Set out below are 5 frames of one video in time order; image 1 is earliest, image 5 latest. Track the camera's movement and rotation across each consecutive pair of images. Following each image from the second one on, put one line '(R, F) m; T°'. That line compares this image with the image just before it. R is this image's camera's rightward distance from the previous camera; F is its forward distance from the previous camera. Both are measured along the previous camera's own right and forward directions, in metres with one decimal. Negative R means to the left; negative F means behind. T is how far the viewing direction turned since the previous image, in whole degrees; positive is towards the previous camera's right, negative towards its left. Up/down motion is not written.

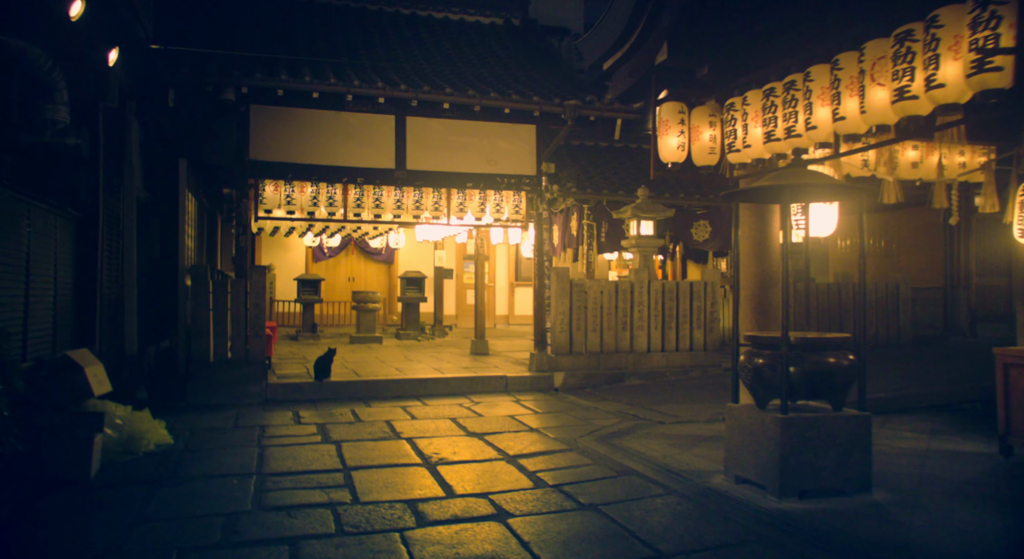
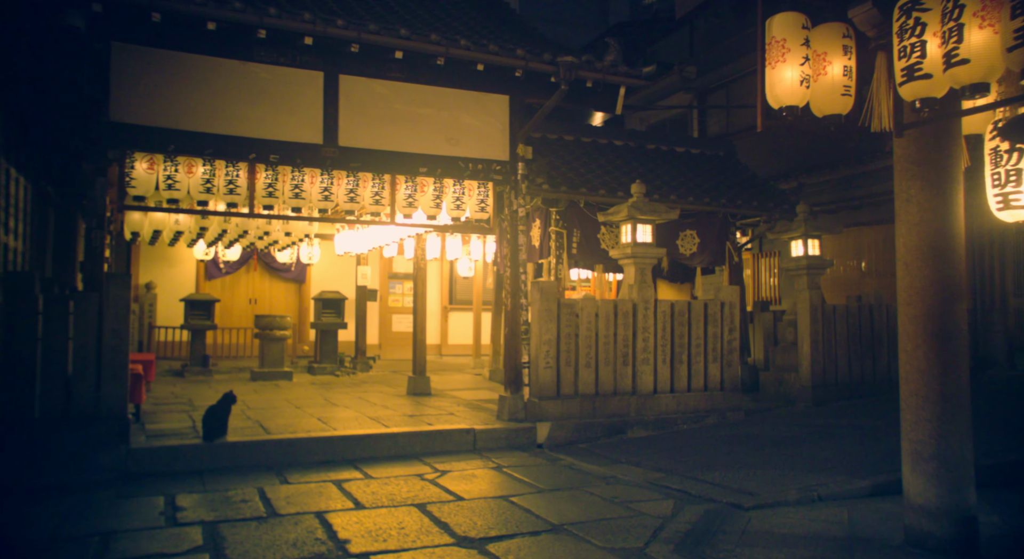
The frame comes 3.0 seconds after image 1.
(-0.8, +3.1) m; +7°
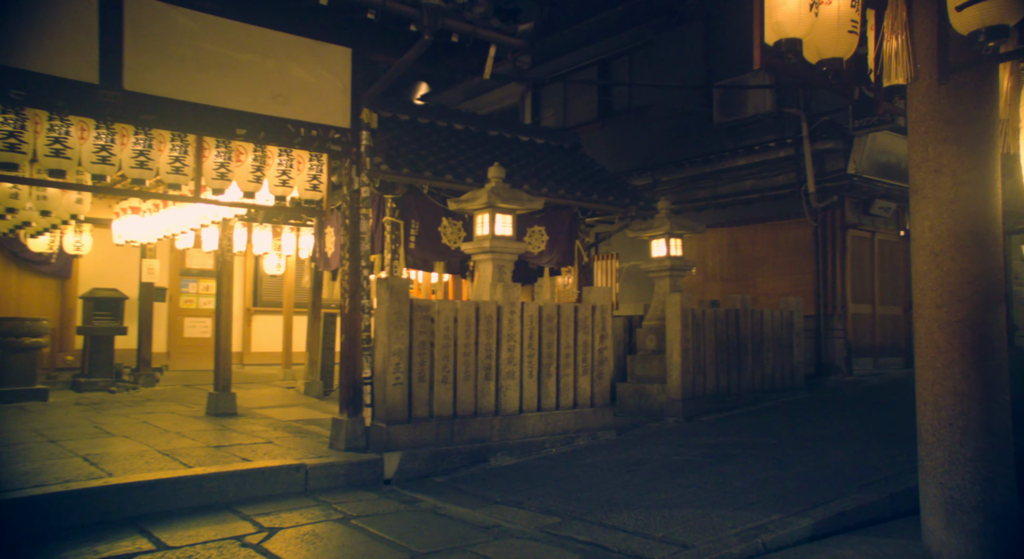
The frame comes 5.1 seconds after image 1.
(-0.4, +1.7) m; +15°
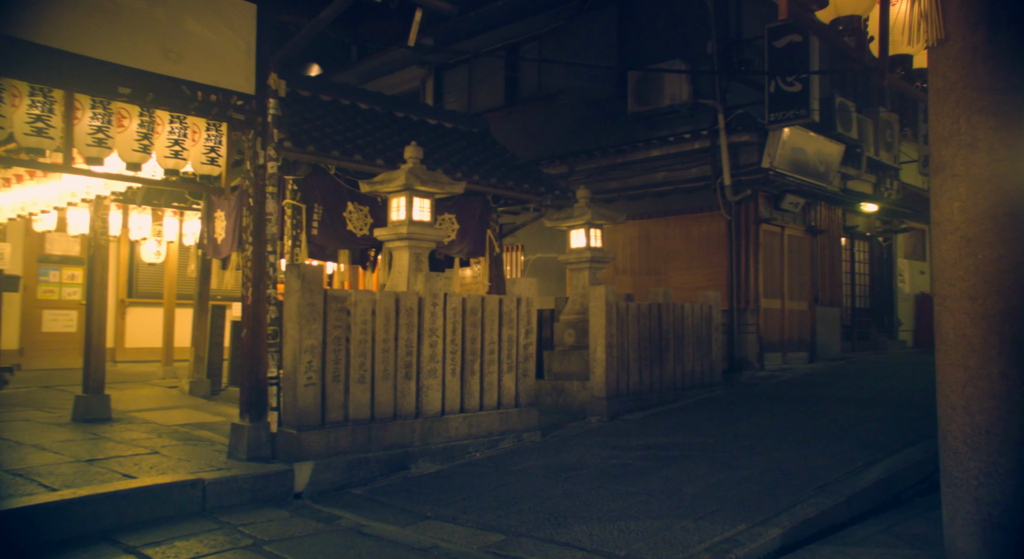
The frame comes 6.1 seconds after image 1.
(-0.4, +0.7) m; +9°
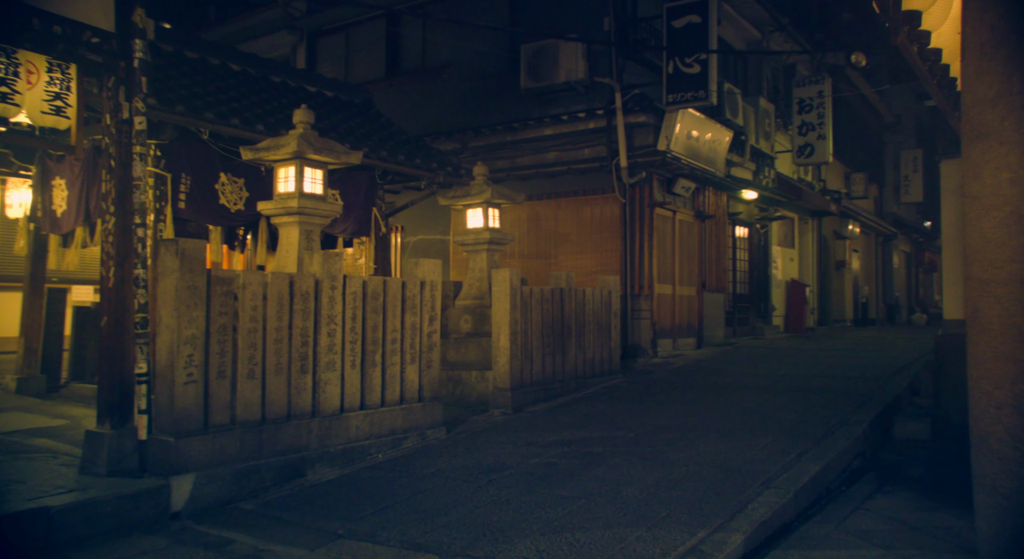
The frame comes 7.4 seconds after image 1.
(-0.5, +0.7) m; +11°
